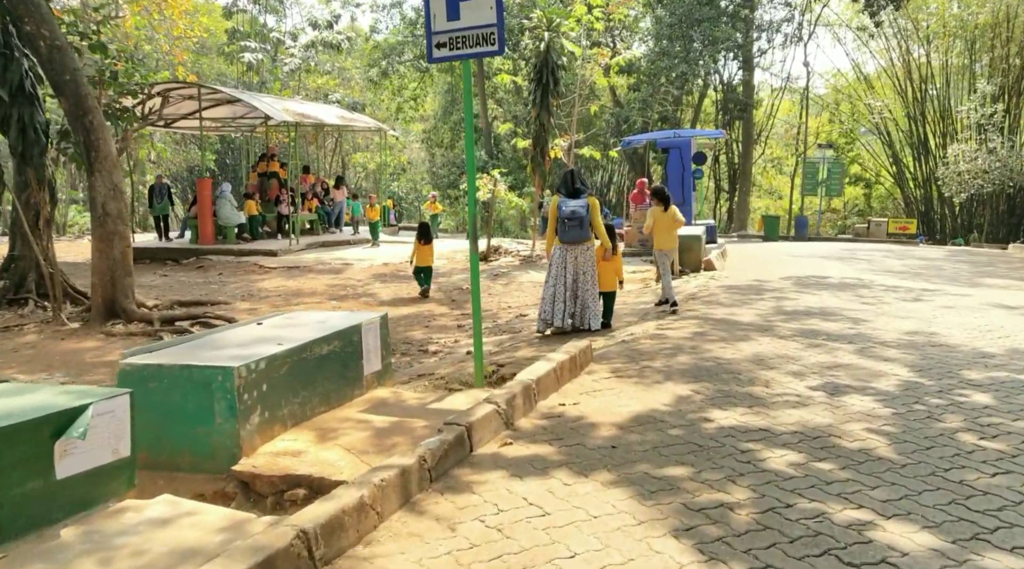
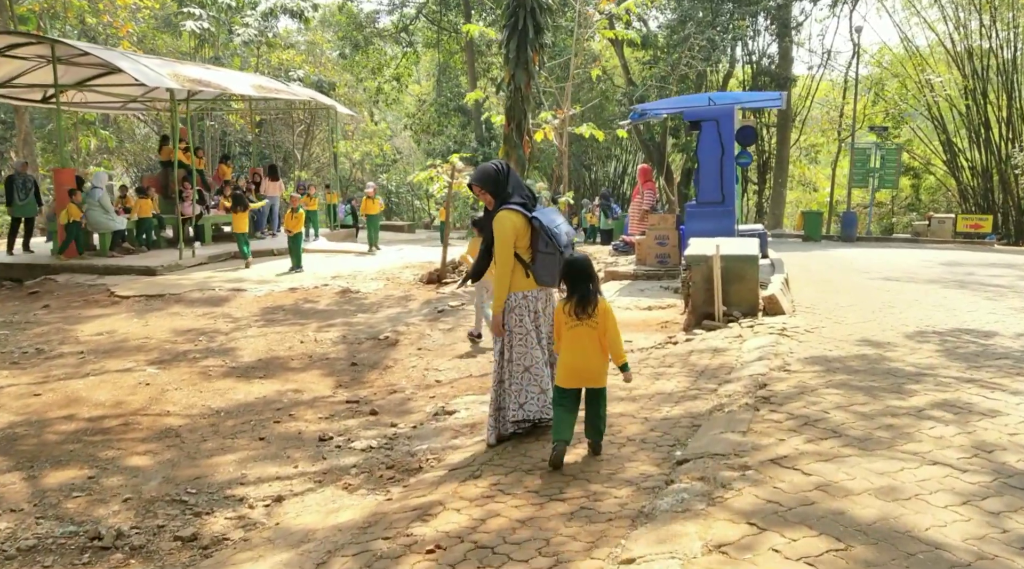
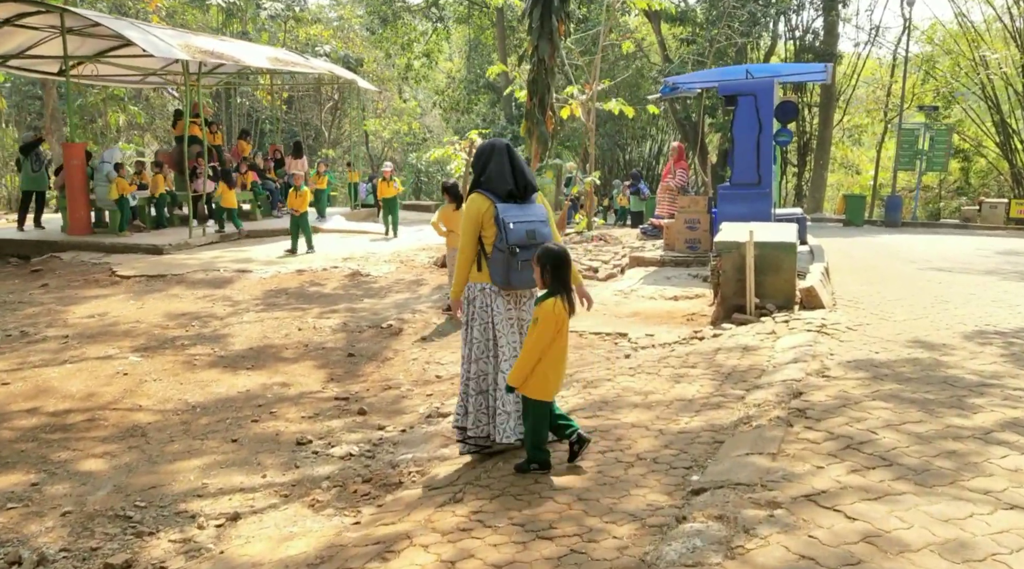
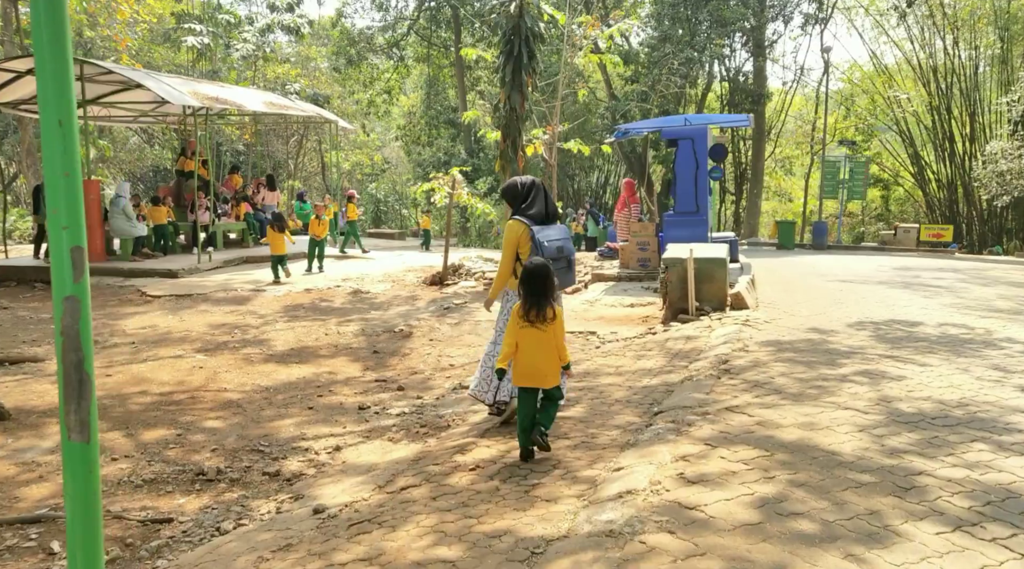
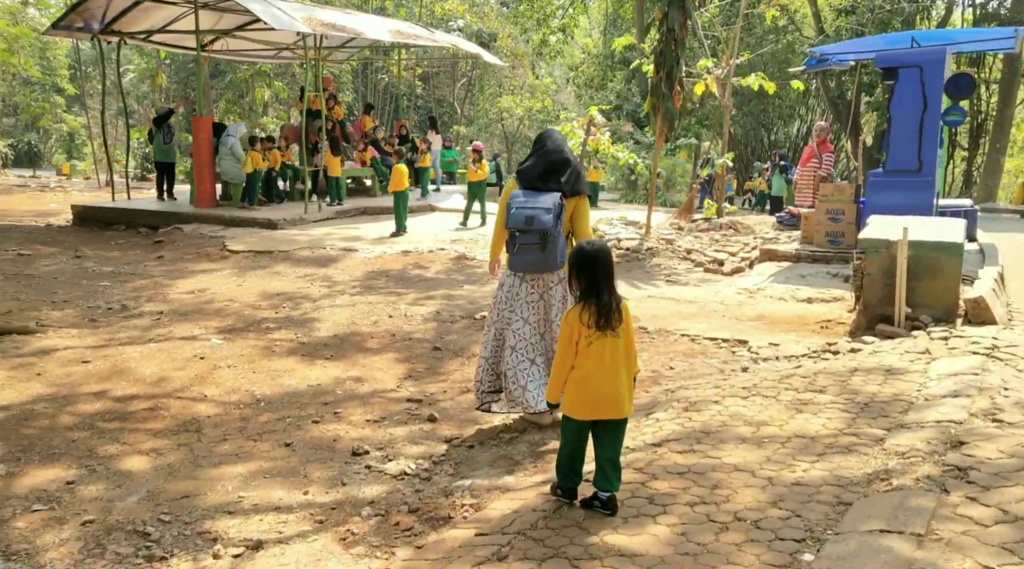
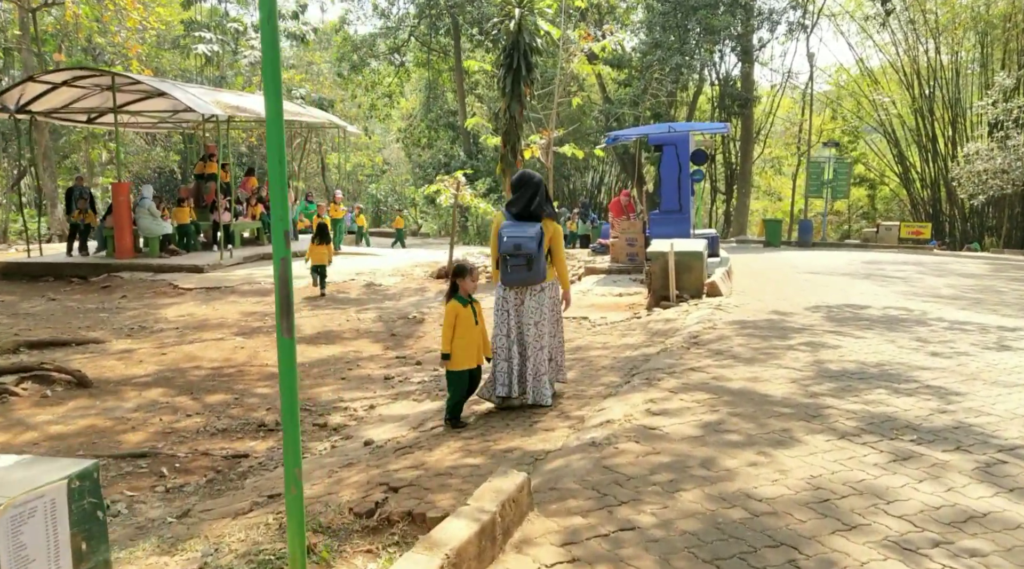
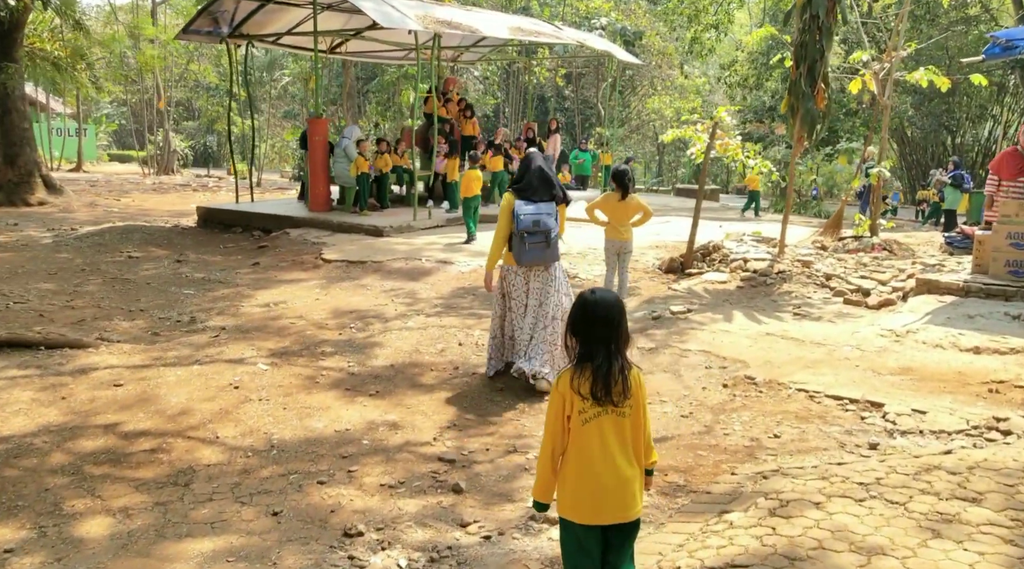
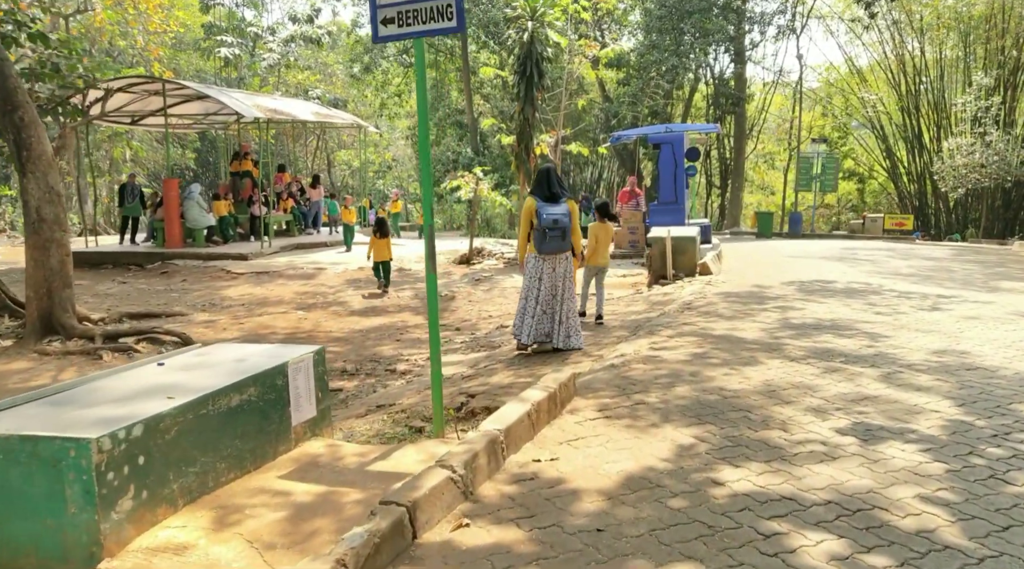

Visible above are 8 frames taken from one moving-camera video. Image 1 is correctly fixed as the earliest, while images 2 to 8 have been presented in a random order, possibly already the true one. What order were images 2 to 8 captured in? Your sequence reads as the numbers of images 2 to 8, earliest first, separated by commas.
8, 6, 4, 2, 3, 5, 7
